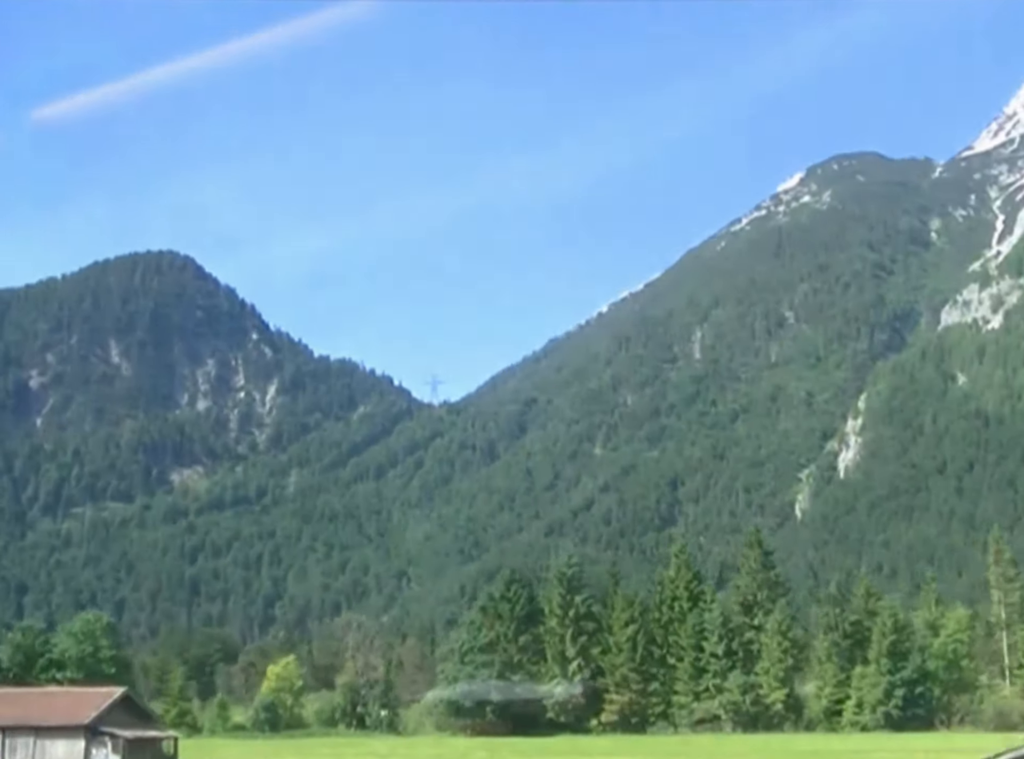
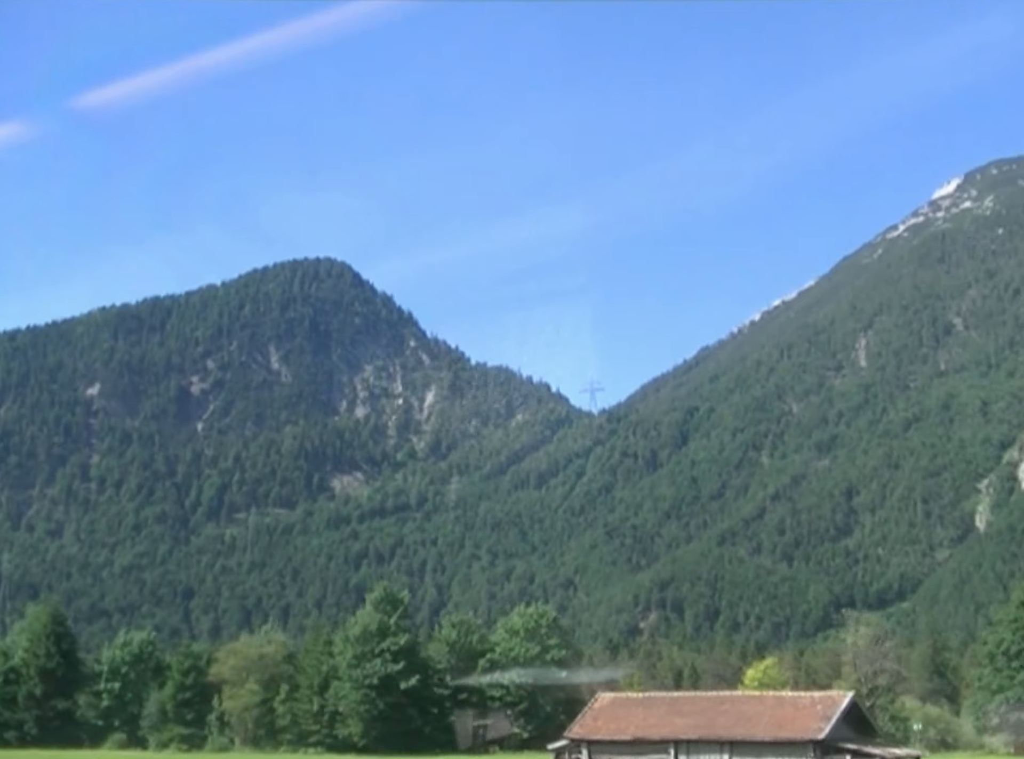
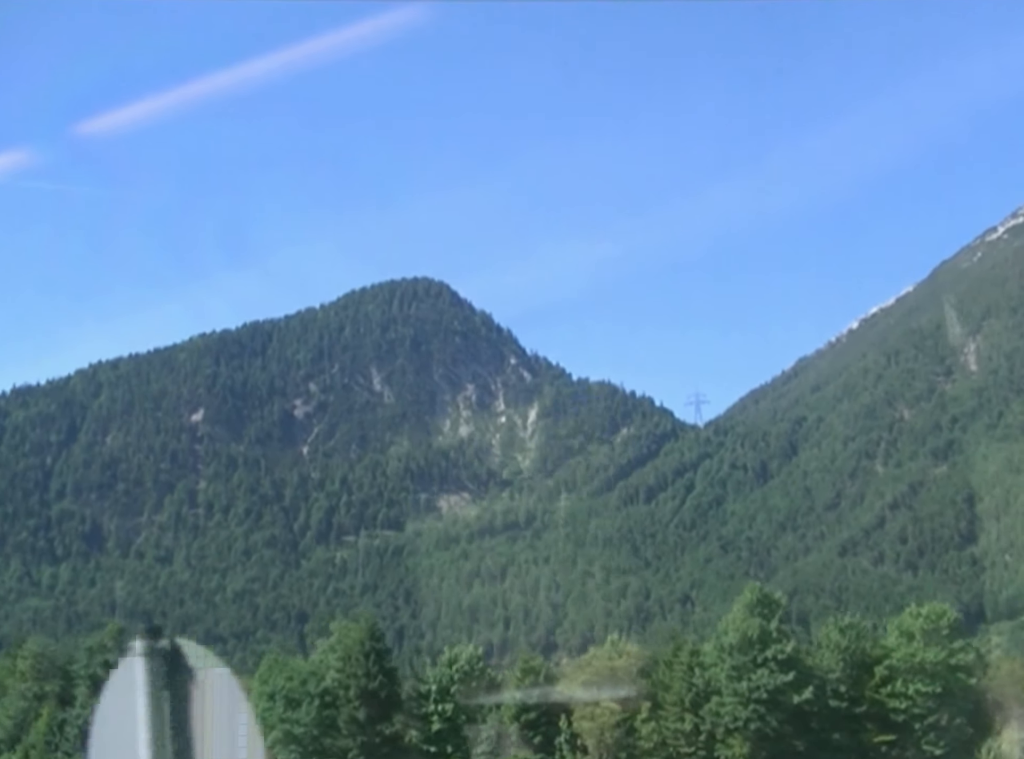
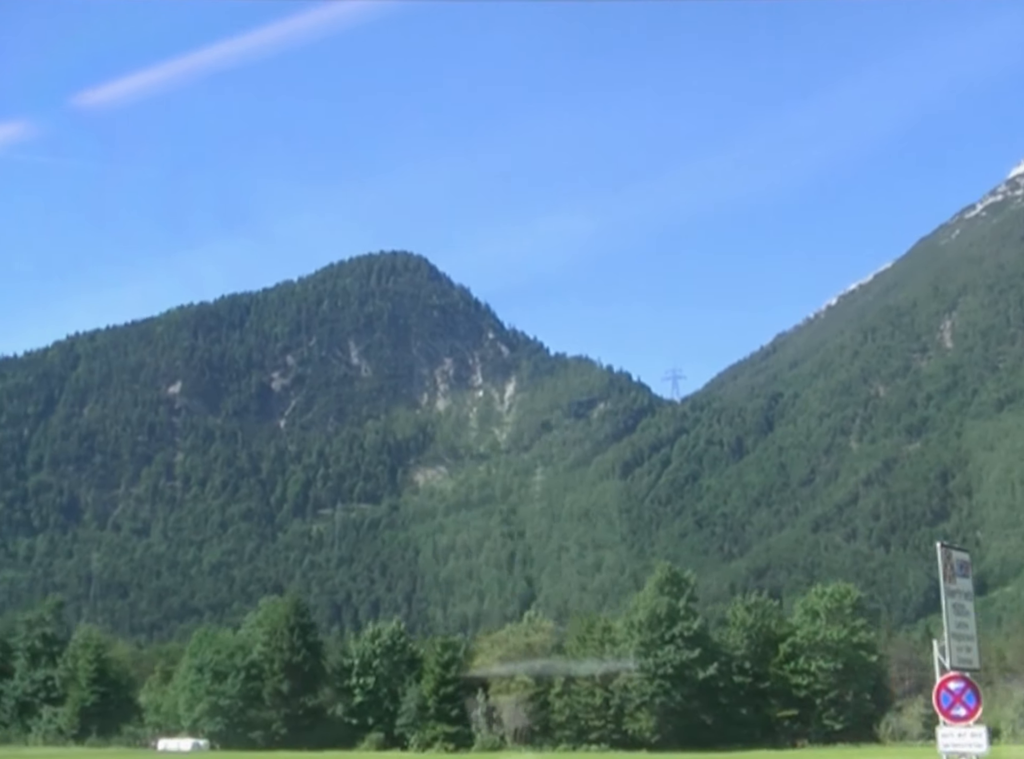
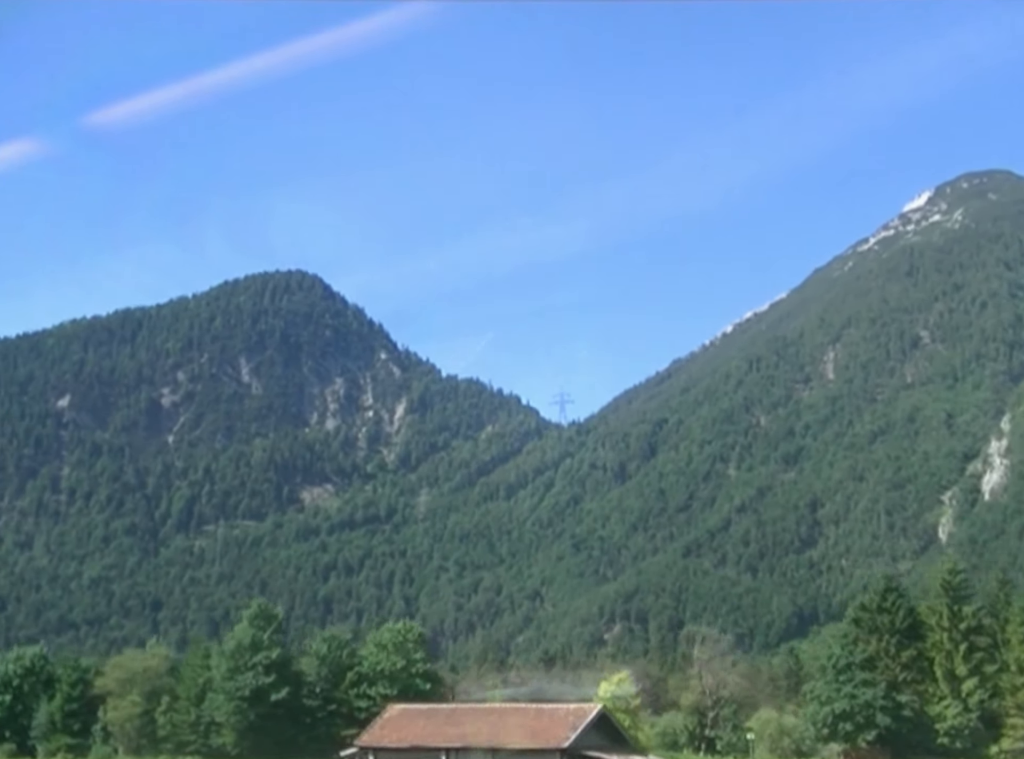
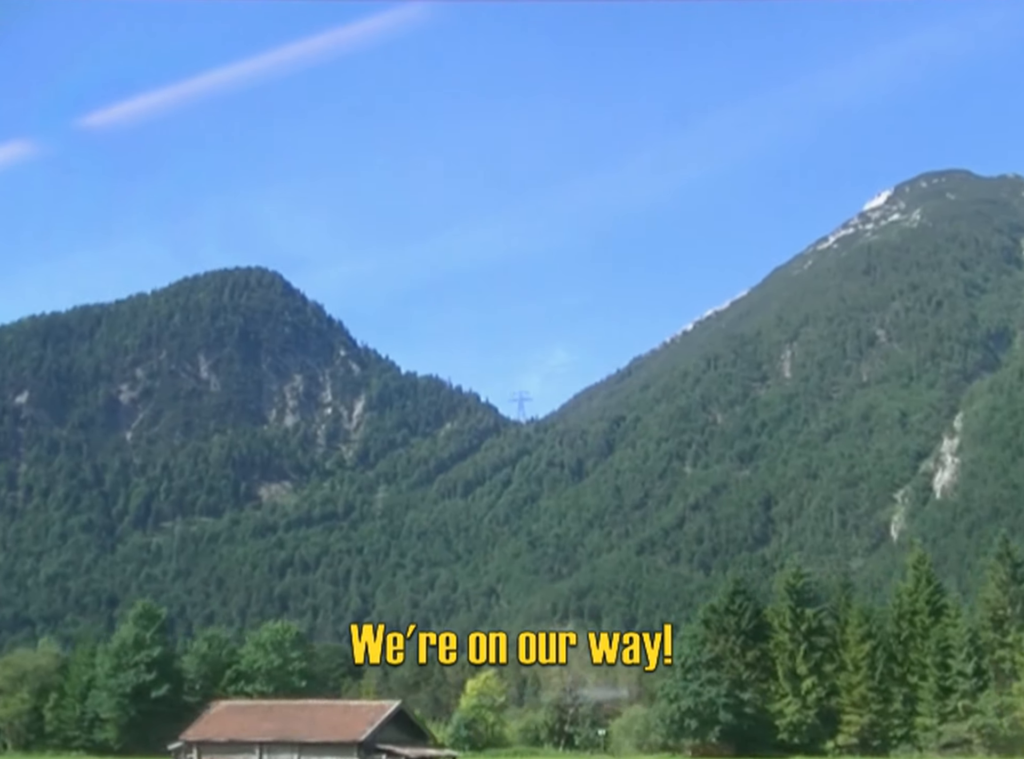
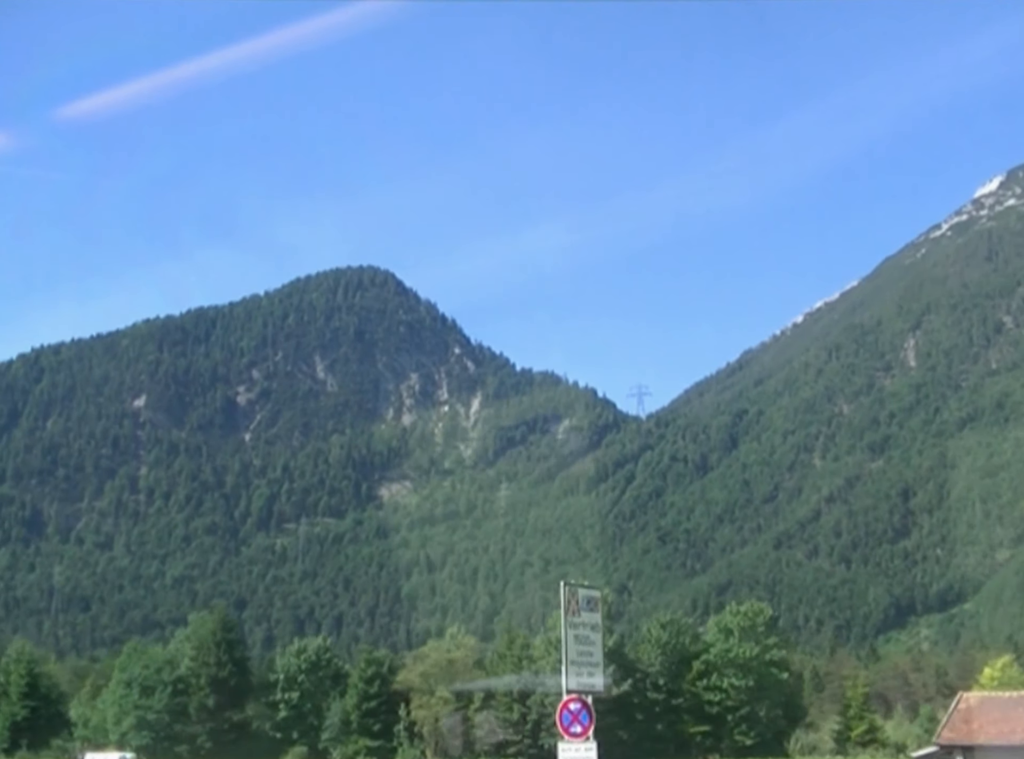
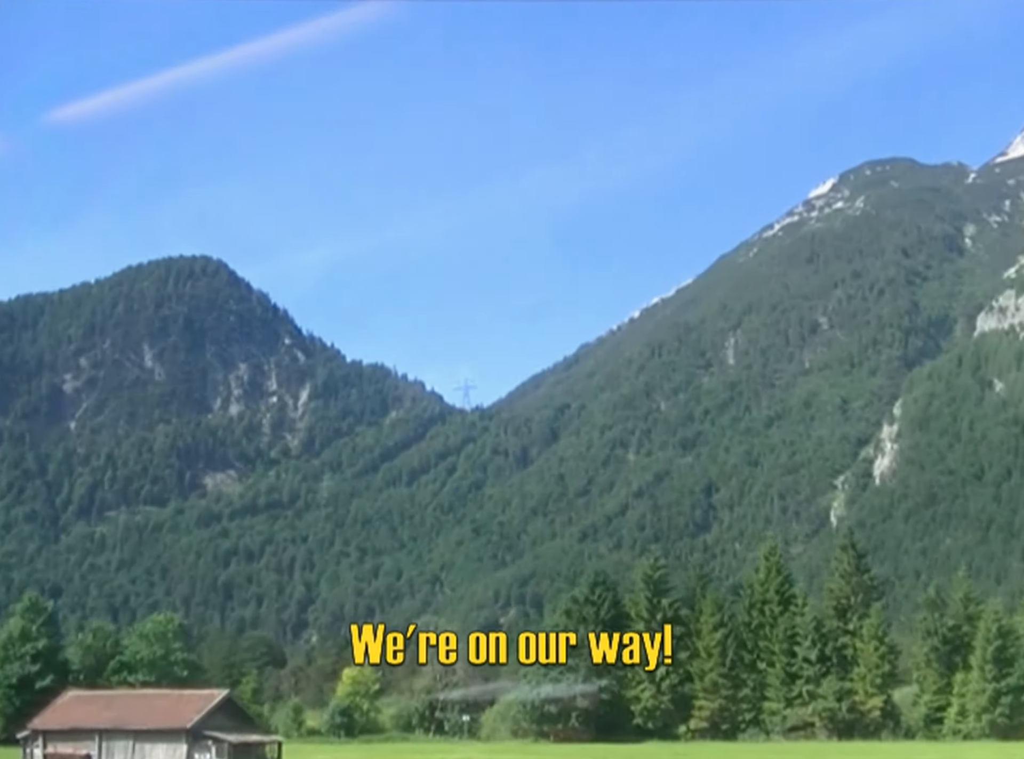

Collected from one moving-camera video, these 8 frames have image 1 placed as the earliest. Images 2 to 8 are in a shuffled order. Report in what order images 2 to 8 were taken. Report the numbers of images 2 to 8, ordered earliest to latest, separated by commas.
8, 6, 5, 2, 7, 4, 3
